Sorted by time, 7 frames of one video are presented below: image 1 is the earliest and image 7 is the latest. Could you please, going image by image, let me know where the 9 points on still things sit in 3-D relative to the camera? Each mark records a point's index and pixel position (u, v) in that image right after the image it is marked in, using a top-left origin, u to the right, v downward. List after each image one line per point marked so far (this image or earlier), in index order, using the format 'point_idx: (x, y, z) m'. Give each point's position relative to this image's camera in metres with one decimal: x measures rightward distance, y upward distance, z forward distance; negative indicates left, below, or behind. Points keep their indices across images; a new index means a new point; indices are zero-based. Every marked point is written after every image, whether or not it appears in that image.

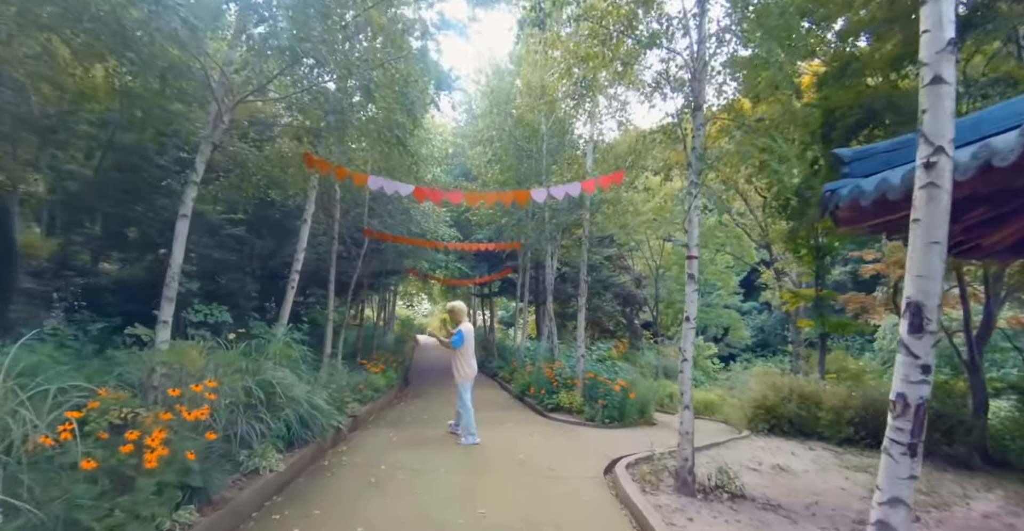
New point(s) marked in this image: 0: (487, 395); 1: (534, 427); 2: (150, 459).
0: (-0.5, -2.8, +10.9) m
1: (+0.3, -2.4, +7.3) m
2: (-1.8, -1.0, +2.5) m
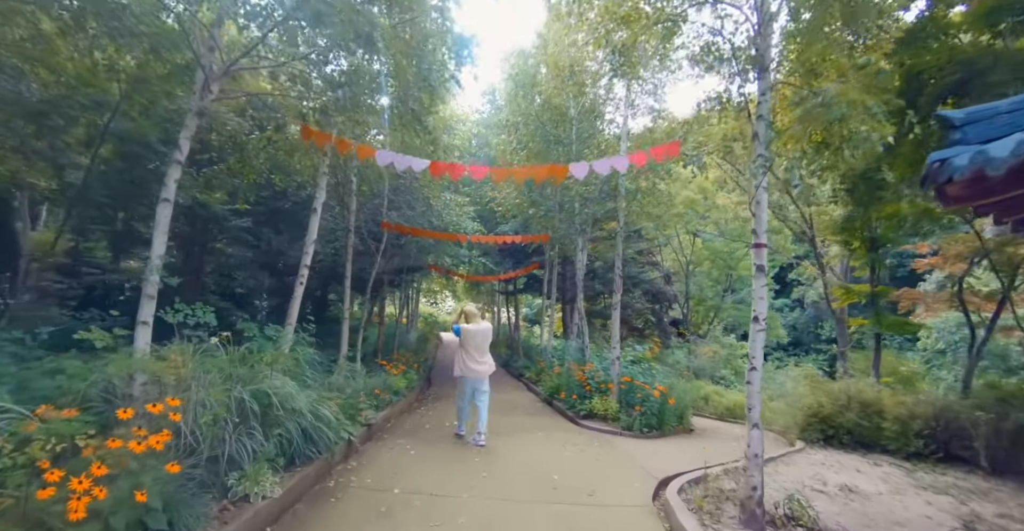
0: (0.0, -2.7, +10.2) m
1: (+0.7, -2.3, +6.6) m
2: (-1.7, -0.9, +1.9) m
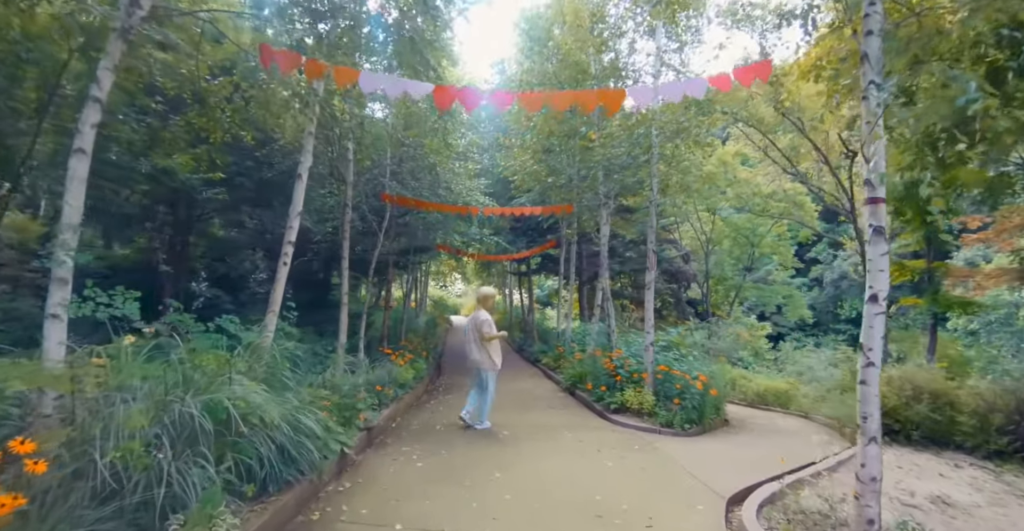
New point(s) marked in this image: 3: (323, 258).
0: (+0.3, -2.3, +9.3) m
1: (+1.0, -2.0, +5.7) m
2: (-1.5, -0.8, +1.0) m
3: (-3.8, +0.1, +10.1) m
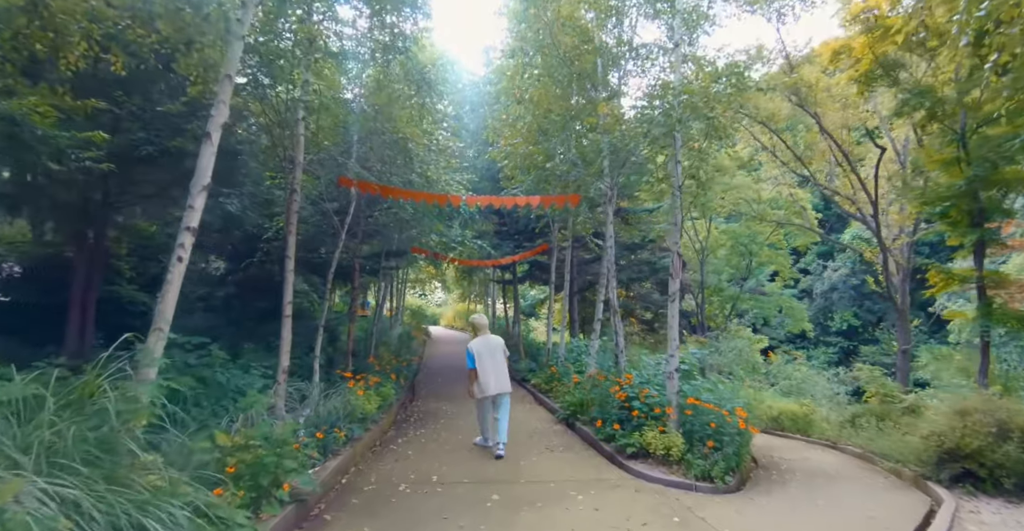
0: (+0.1, -2.4, +7.8) m
1: (+0.9, -2.0, +4.2) m
2: (-1.4, -0.7, -0.5) m
3: (-4.0, +0.1, +8.5) m
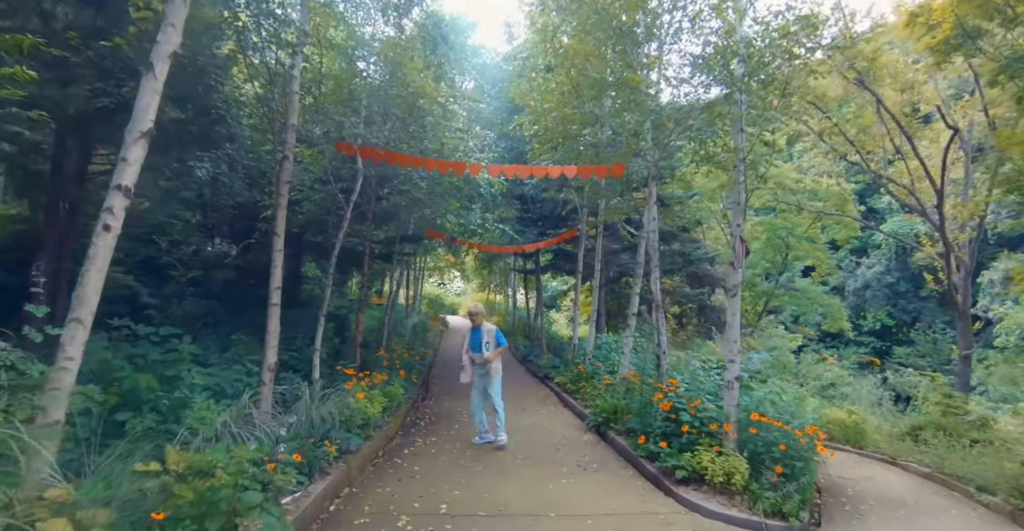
0: (+0.5, -2.2, +7.0) m
1: (+1.1, -1.9, +3.3) m
2: (-1.4, -0.7, -1.4) m
3: (-3.6, +0.4, +7.7) m
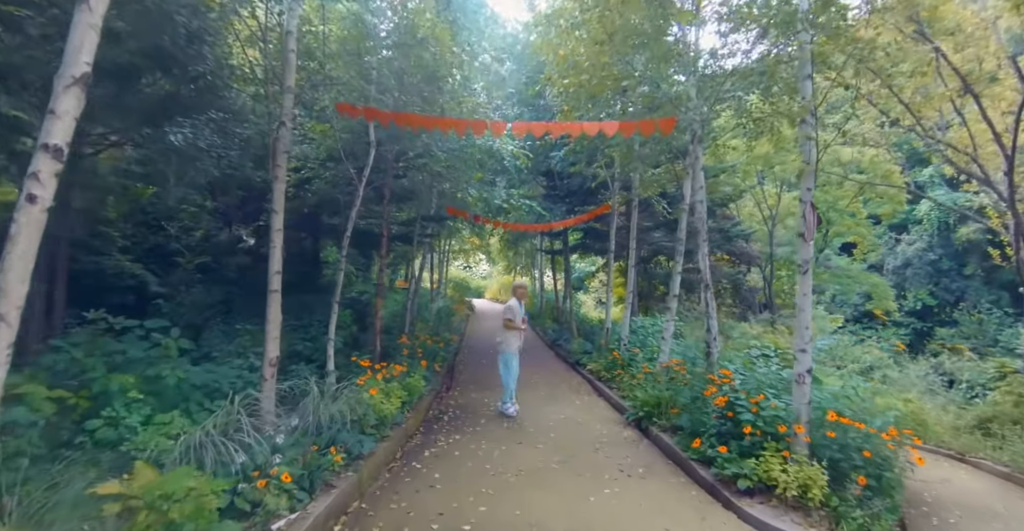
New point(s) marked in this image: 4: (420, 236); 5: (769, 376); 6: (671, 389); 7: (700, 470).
0: (+0.8, -1.9, +6.4) m
1: (+1.3, -1.7, +2.7) m
2: (-1.4, -0.7, -1.9) m
3: (-3.2, +0.6, +7.2) m
4: (-1.9, +0.6, +10.0) m
5: (+2.5, -1.1, +4.8) m
6: (+1.8, -1.4, +5.7) m
7: (+1.6, -1.7, +4.3) m
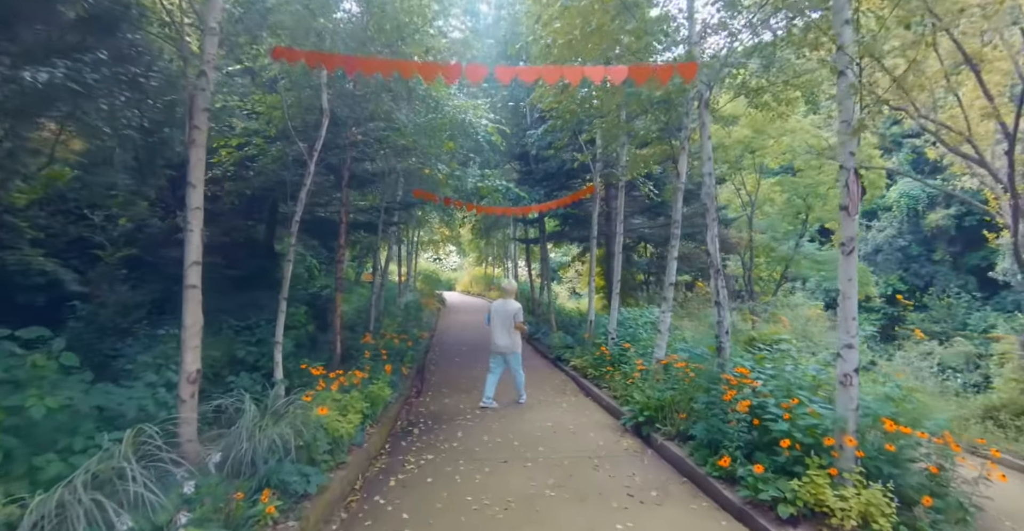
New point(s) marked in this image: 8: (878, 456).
0: (+0.6, -1.8, +5.6) m
1: (+1.3, -1.6, +2.0) m
2: (-1.1, -0.7, -2.8) m
3: (-3.5, +0.7, +6.2) m
4: (-2.3, +0.8, +9.0) m
5: (+2.3, -0.9, +4.2) m
6: (+1.6, -1.2, +5.0) m
7: (+1.5, -1.6, +3.6) m
8: (+2.4, -1.2, +3.3) m
